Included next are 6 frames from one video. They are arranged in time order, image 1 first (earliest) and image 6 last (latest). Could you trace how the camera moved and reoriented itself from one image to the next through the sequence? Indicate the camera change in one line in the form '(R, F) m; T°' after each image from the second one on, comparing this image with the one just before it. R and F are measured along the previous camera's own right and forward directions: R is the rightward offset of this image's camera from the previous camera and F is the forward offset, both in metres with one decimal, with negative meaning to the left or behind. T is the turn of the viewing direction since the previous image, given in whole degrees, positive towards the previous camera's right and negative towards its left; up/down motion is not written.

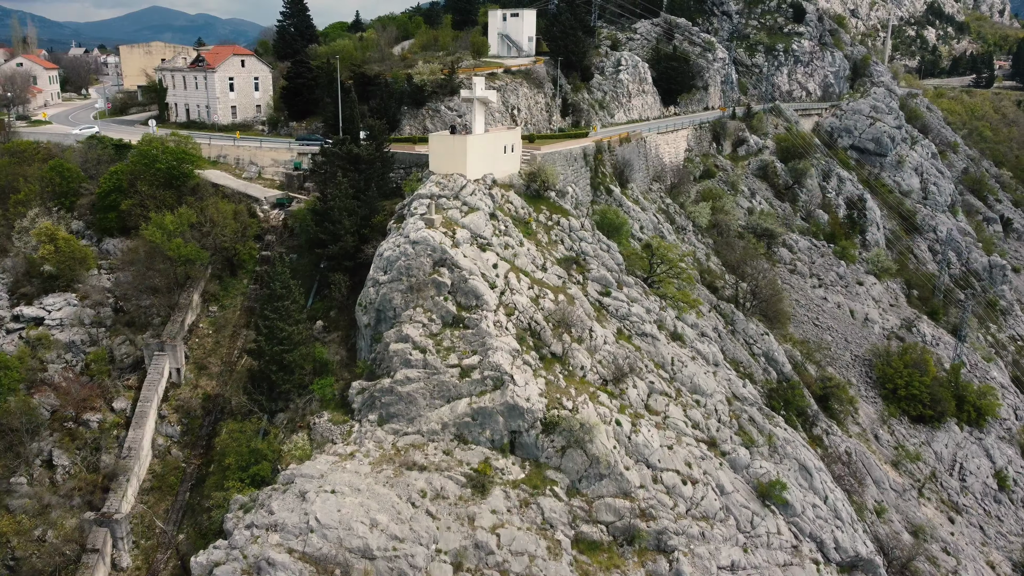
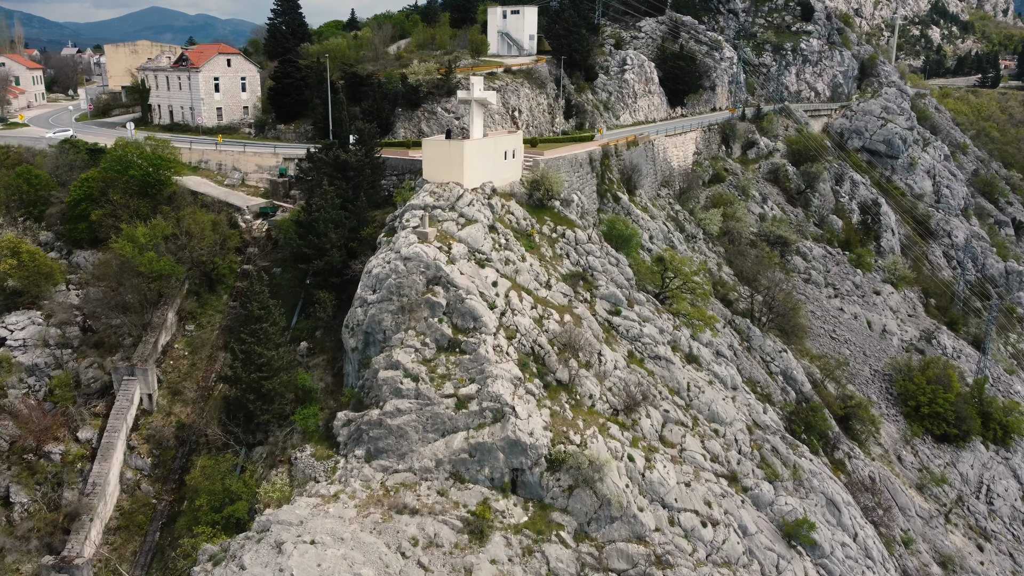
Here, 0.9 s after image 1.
(0.0, +2.3) m; 0°
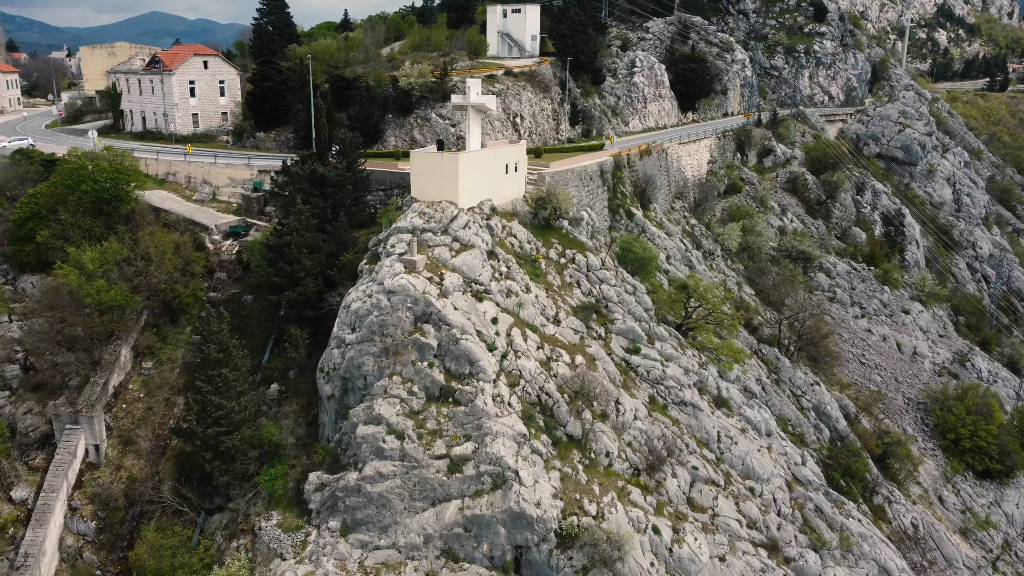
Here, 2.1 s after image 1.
(-0.1, +3.4) m; 0°
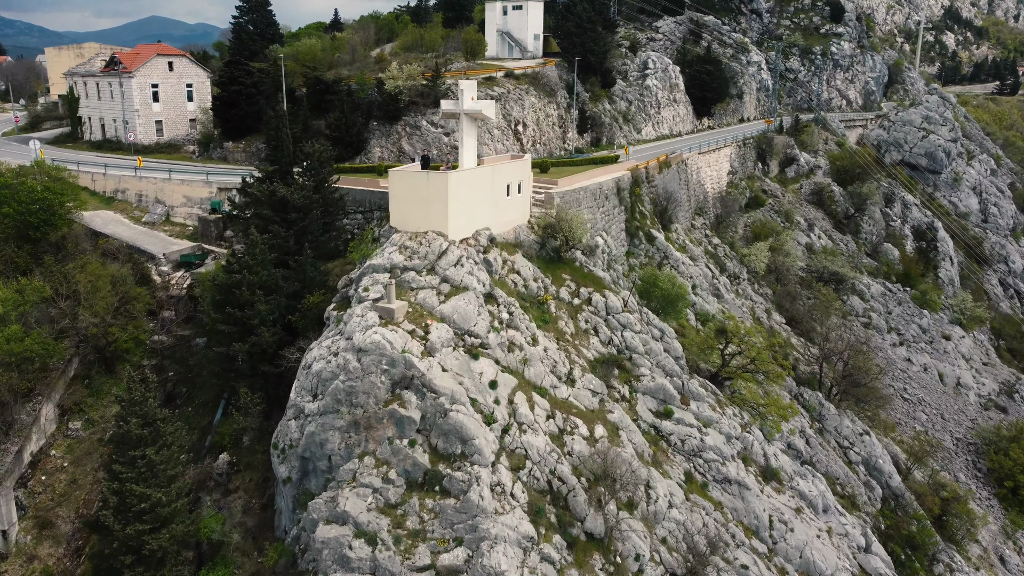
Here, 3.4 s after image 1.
(-0.1, +4.1) m; 0°
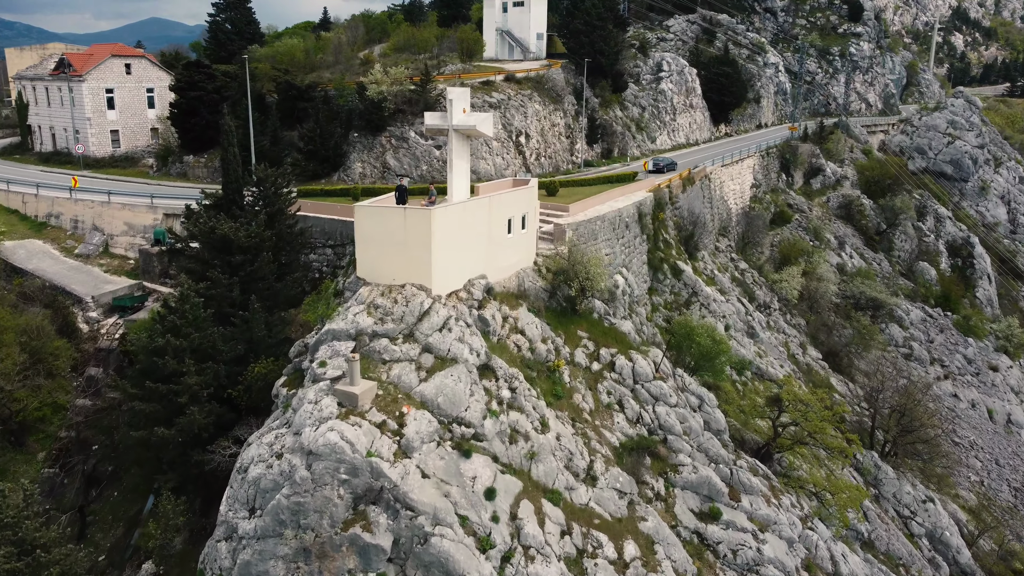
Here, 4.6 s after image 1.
(0.0, +3.9) m; 0°
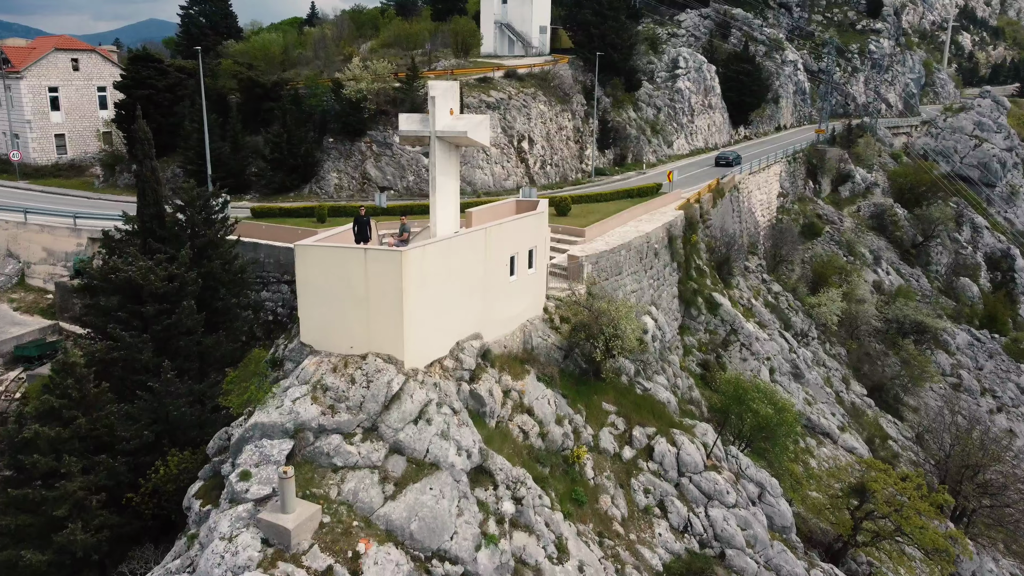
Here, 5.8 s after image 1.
(-0.1, +3.8) m; 0°
